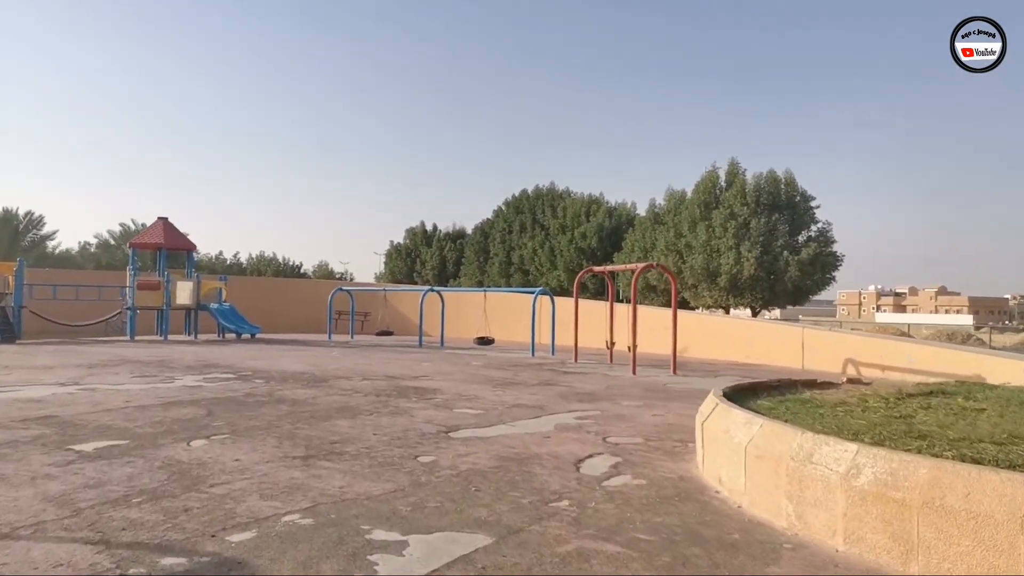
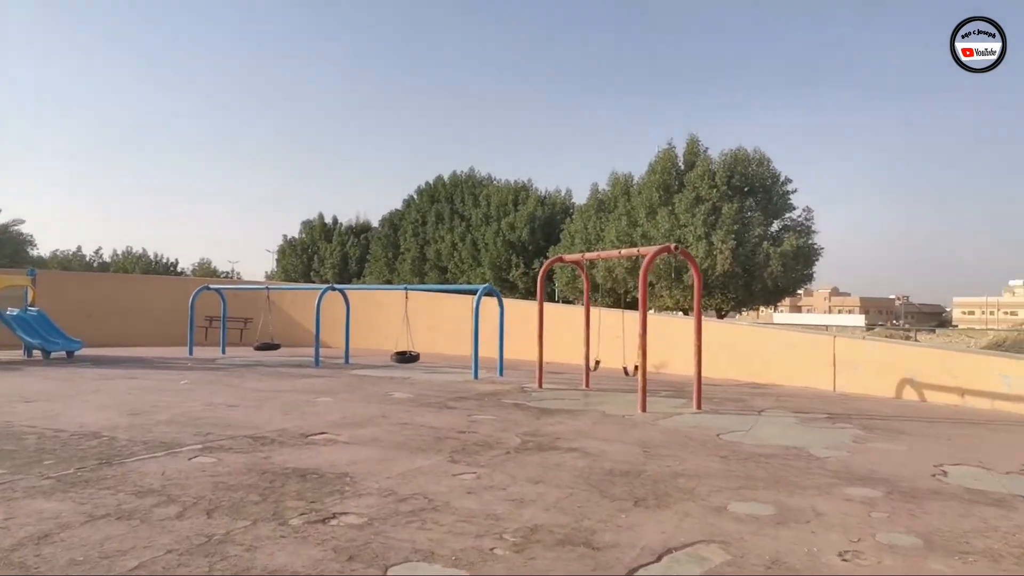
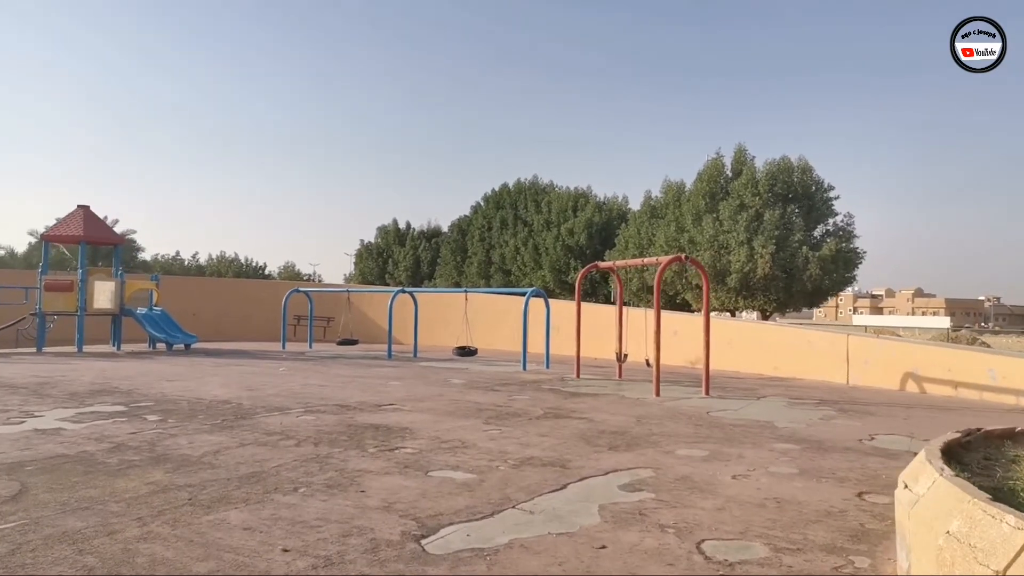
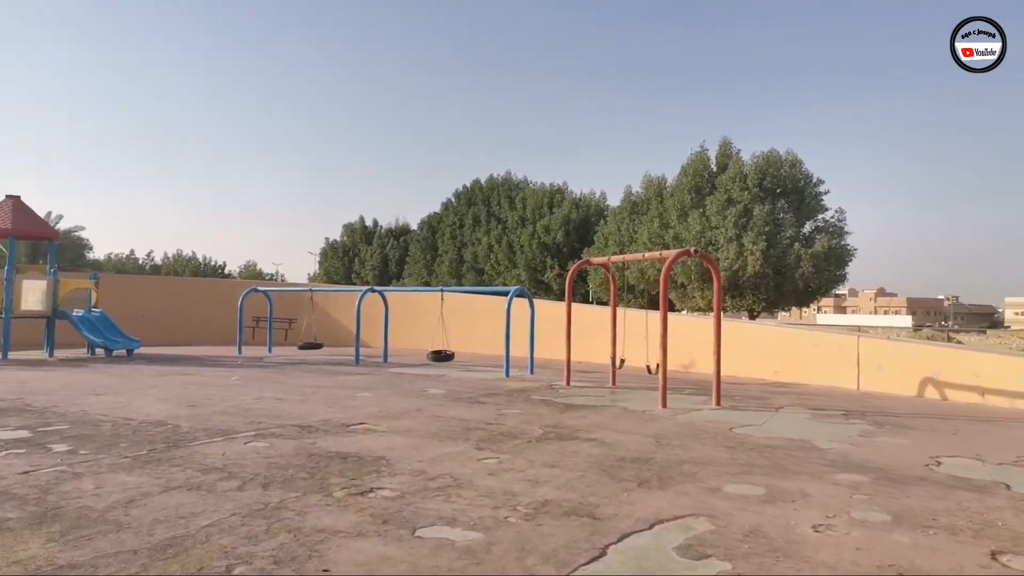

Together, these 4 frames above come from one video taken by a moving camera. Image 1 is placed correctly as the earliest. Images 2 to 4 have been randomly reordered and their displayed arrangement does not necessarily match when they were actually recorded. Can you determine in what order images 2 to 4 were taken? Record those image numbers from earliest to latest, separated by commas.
3, 4, 2
